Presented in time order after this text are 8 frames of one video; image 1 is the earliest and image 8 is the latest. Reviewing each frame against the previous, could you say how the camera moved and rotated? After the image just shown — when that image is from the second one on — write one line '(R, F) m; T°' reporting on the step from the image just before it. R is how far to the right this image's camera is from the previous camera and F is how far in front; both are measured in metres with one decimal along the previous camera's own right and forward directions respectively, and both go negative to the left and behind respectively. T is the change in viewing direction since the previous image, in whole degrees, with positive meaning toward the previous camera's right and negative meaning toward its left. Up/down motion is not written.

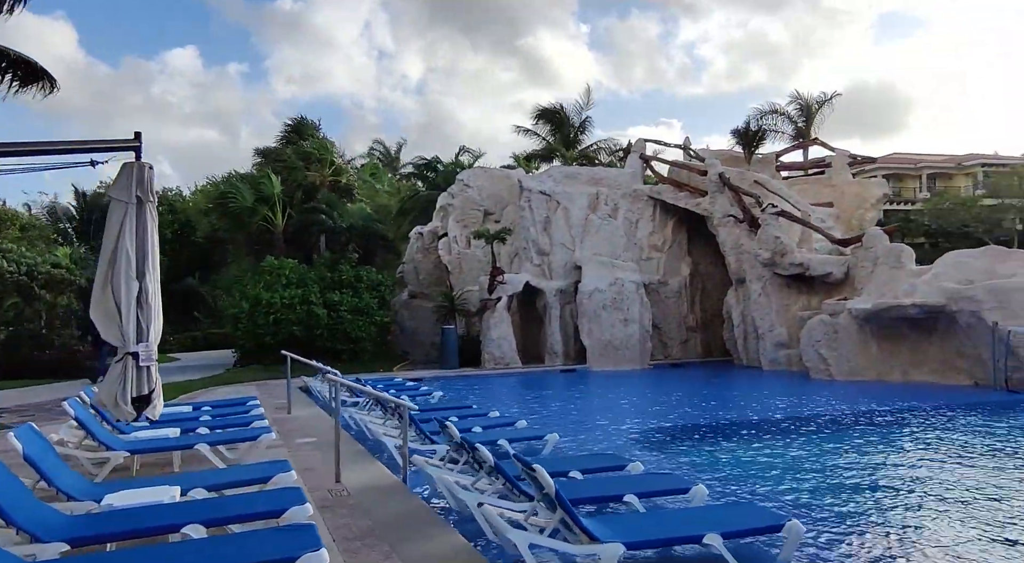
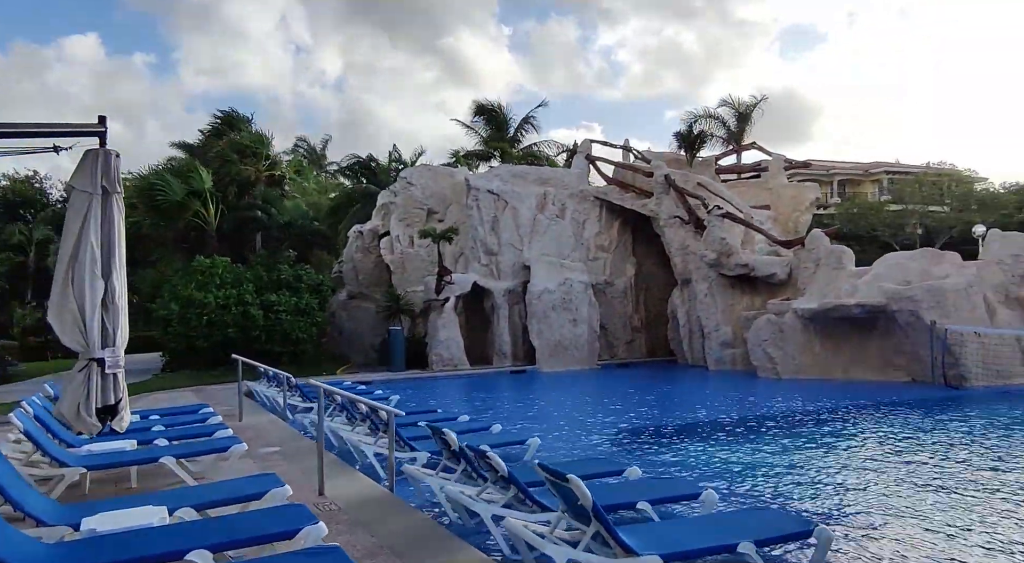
(-0.6, +0.3) m; +6°
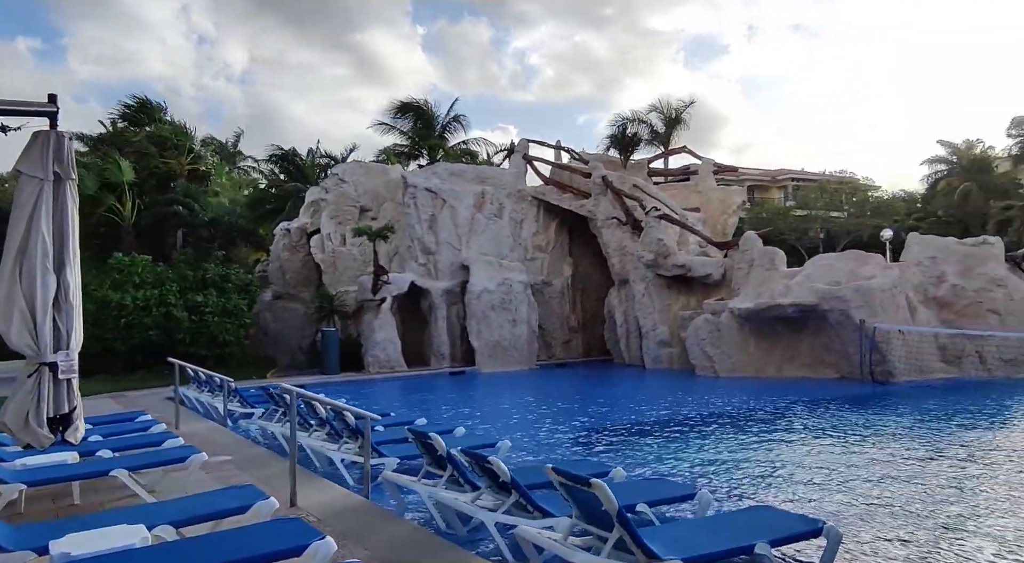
(-0.6, +0.2) m; +6°
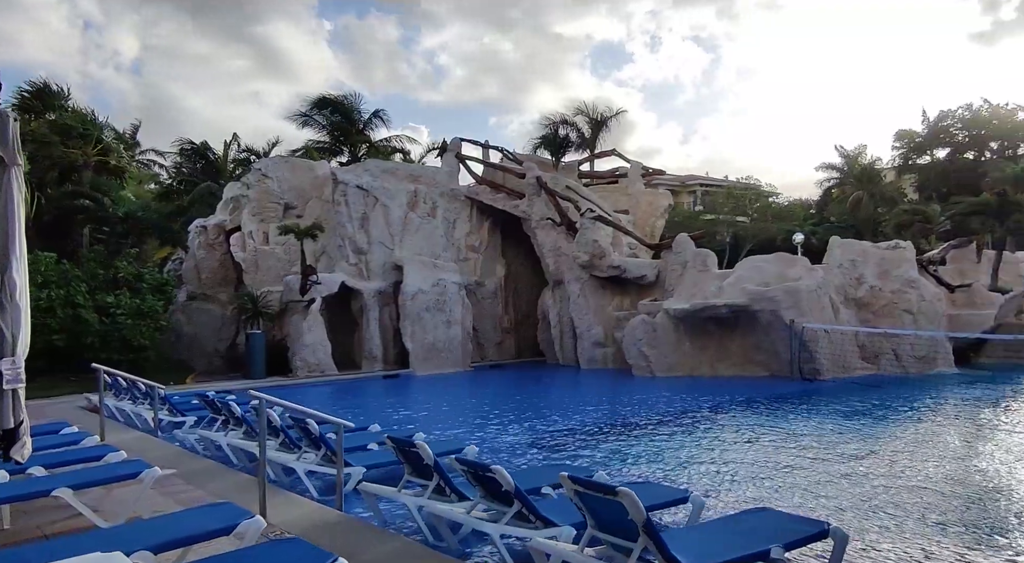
(-0.6, +0.3) m; +7°
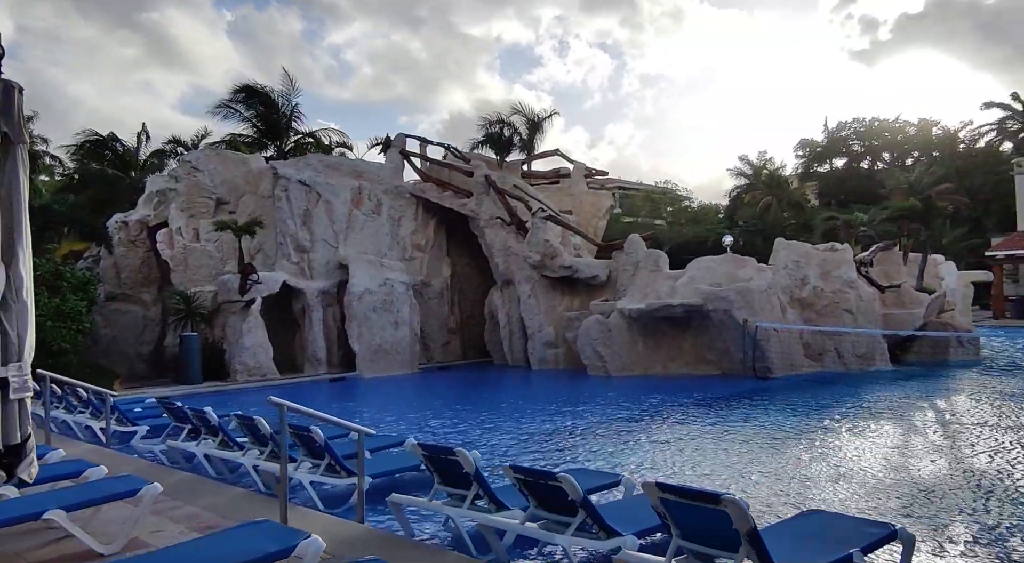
(-0.9, +0.3) m; +7°
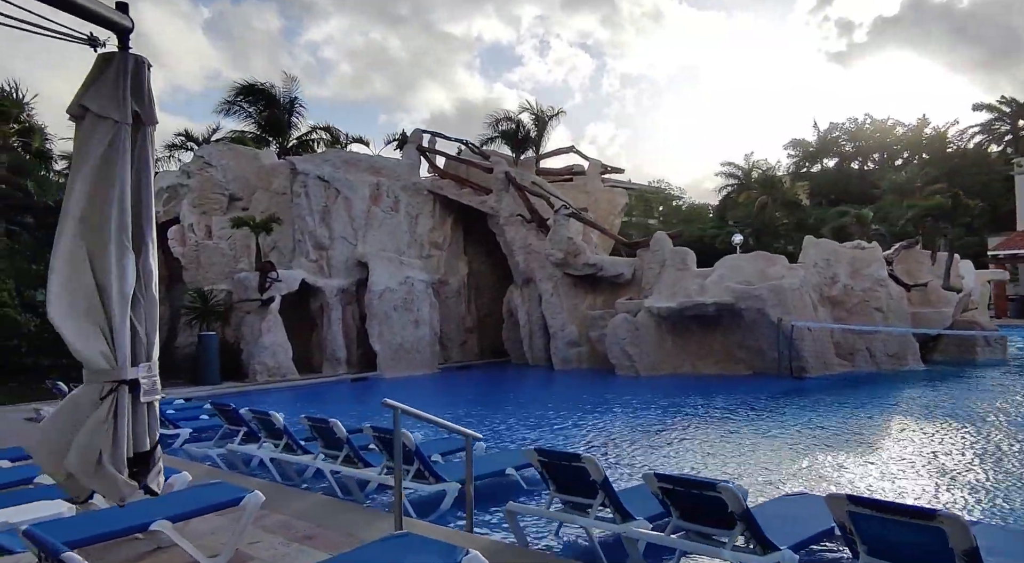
(-0.9, +0.3) m; +1°
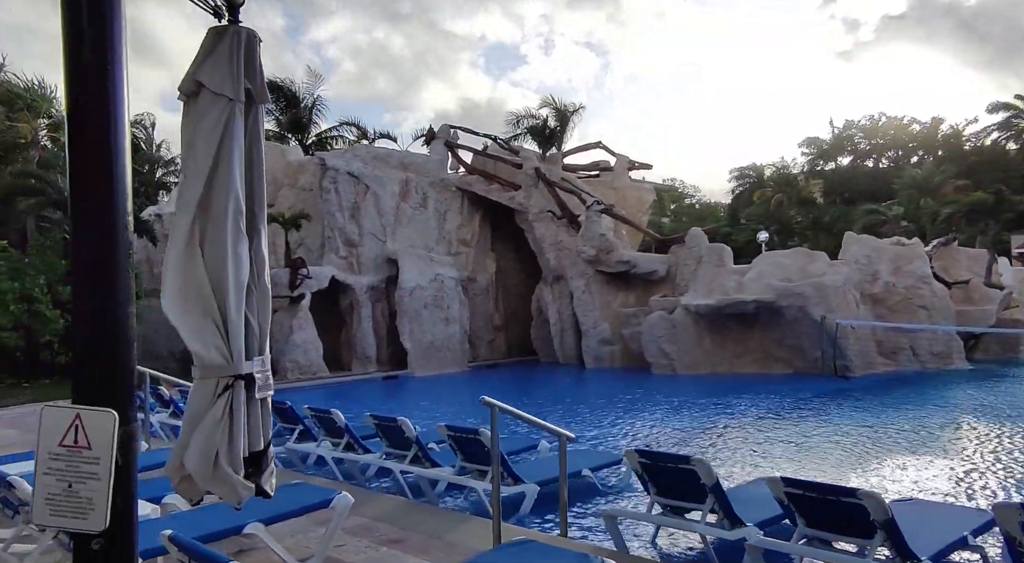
(-0.6, +0.2) m; 0°
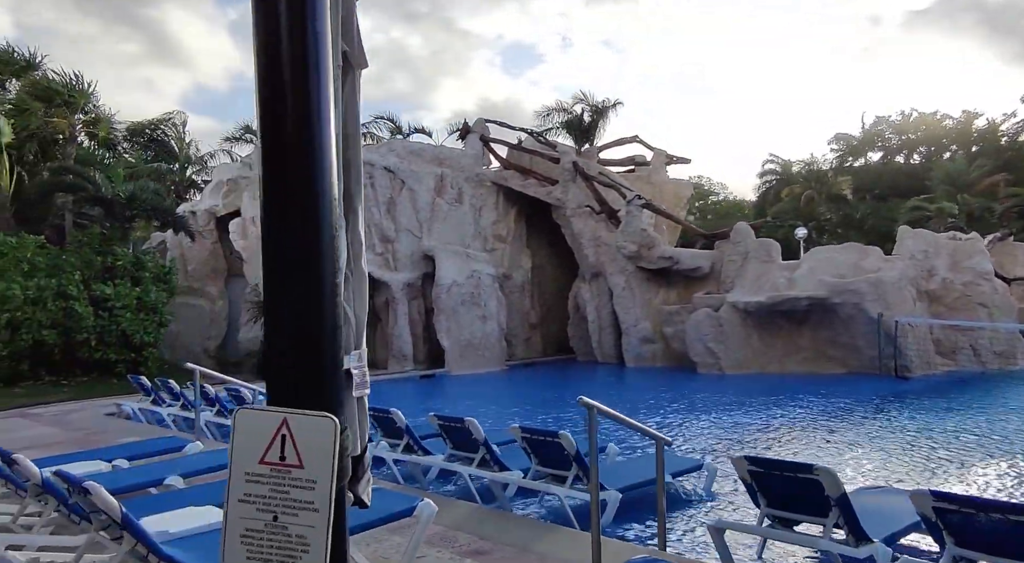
(-0.4, +0.4) m; -1°
